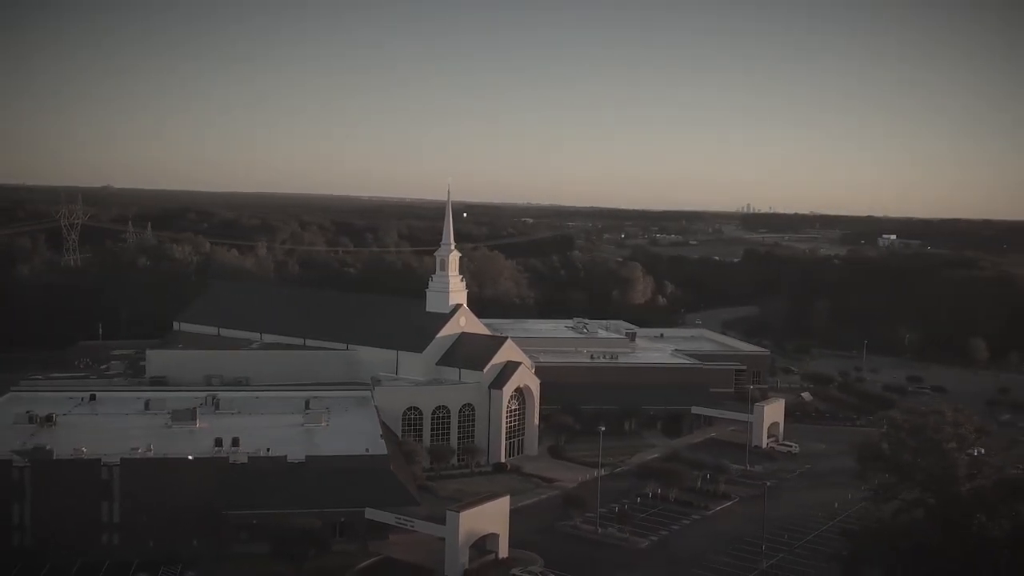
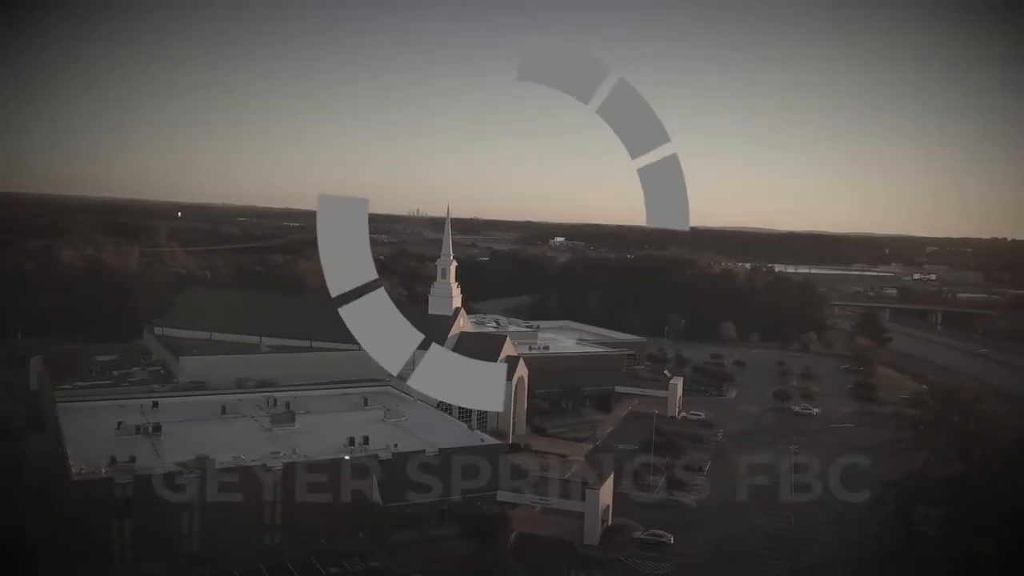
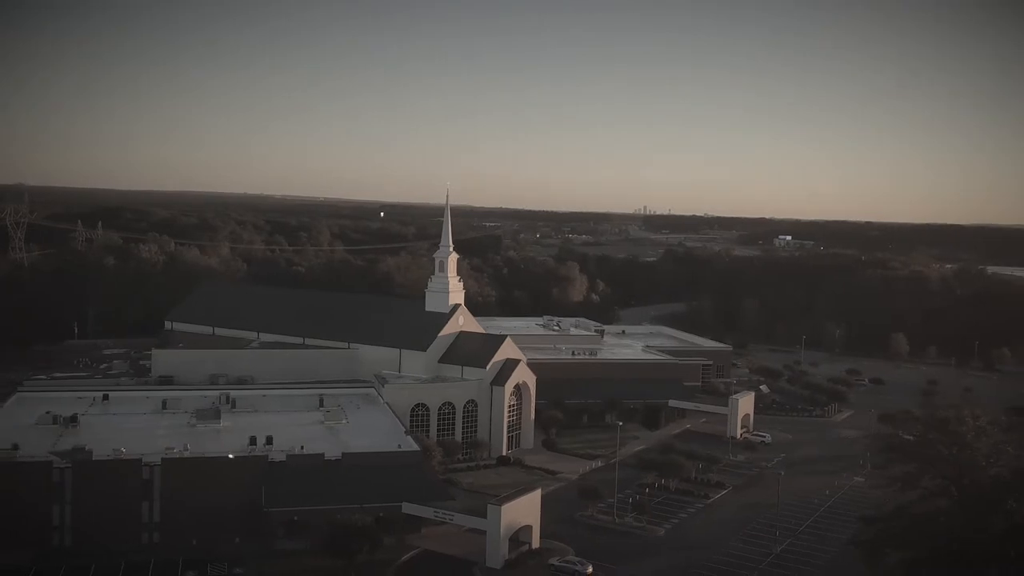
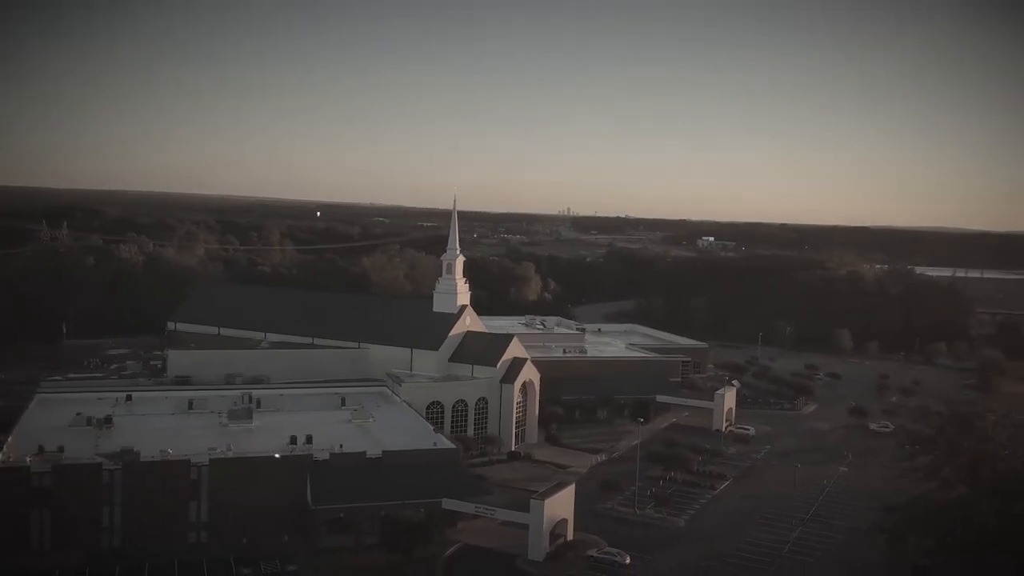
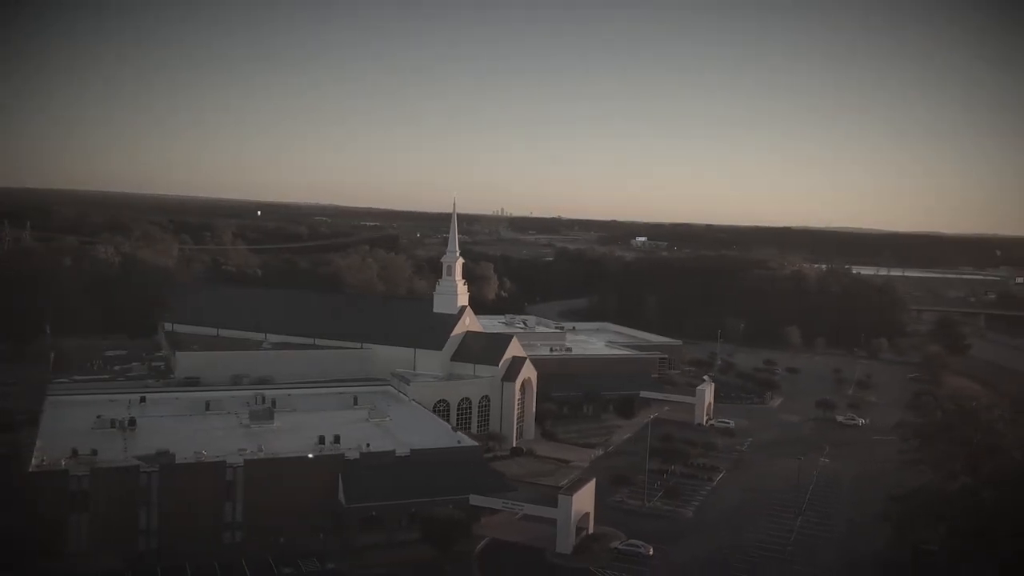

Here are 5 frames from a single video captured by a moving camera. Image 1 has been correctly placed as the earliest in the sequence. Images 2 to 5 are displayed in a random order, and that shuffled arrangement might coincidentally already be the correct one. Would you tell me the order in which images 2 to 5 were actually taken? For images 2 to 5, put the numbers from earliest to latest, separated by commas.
3, 4, 5, 2
